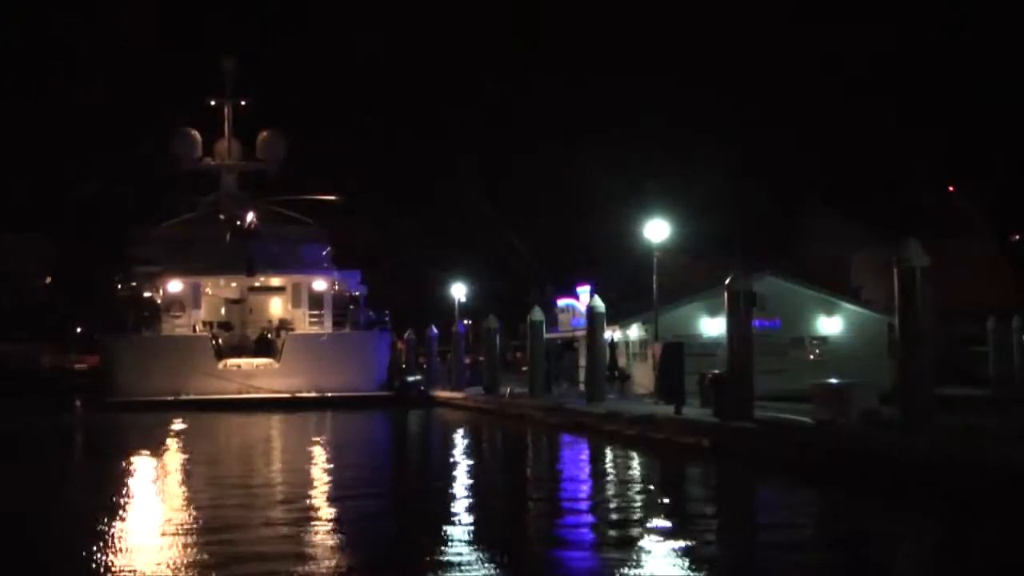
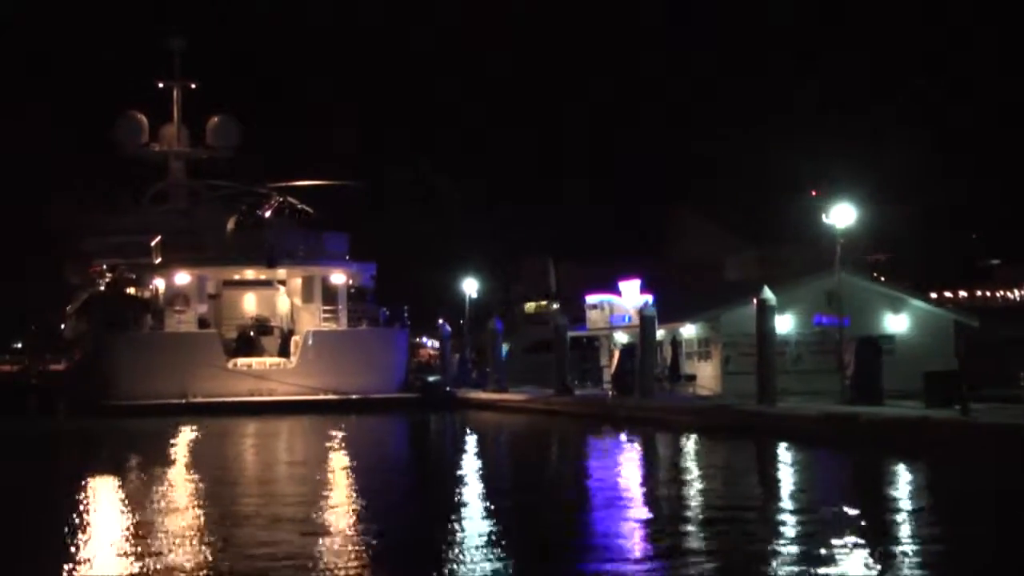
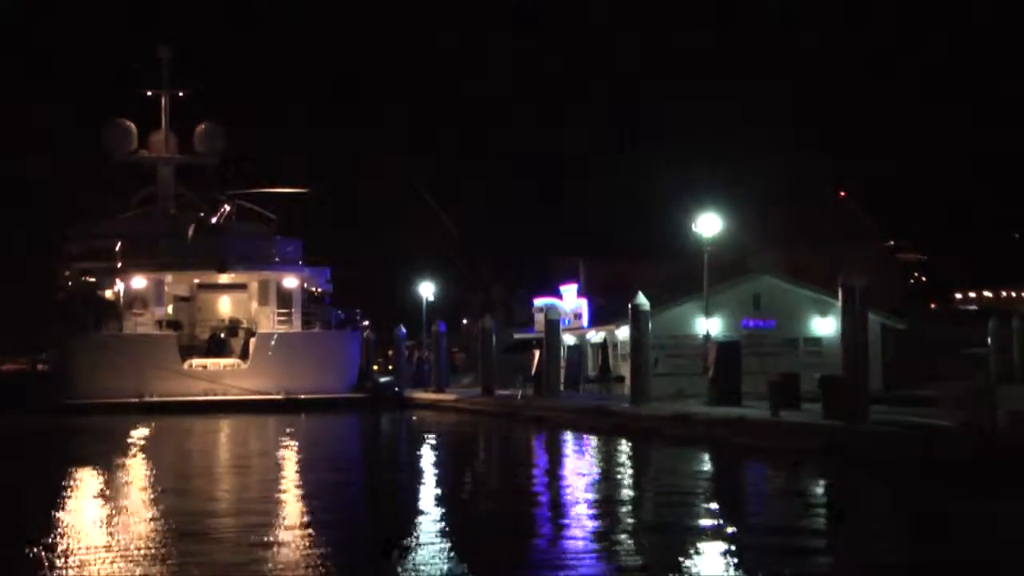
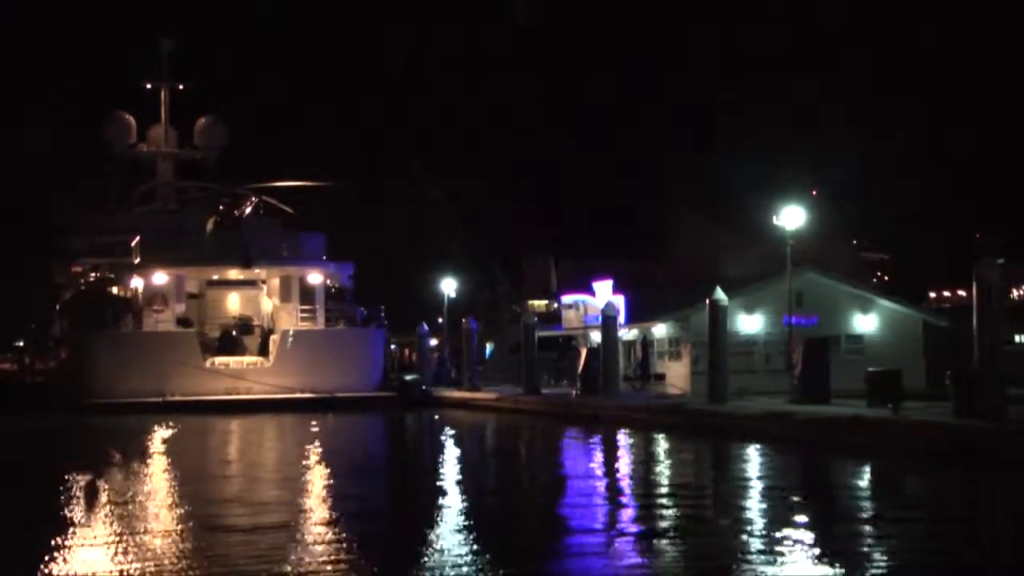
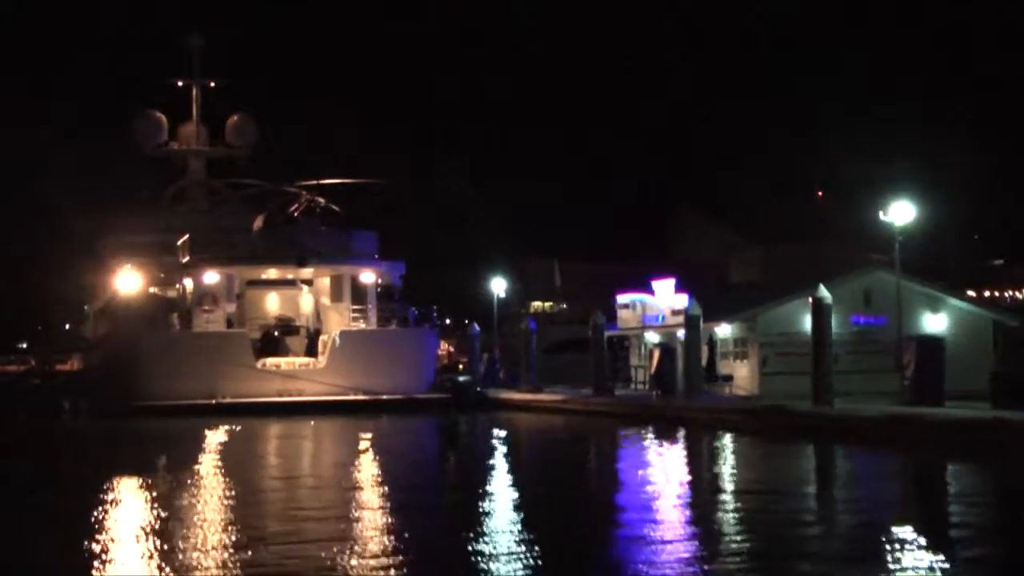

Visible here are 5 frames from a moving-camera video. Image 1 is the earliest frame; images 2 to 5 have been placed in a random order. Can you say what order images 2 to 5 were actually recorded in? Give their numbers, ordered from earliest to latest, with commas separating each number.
3, 4, 2, 5
